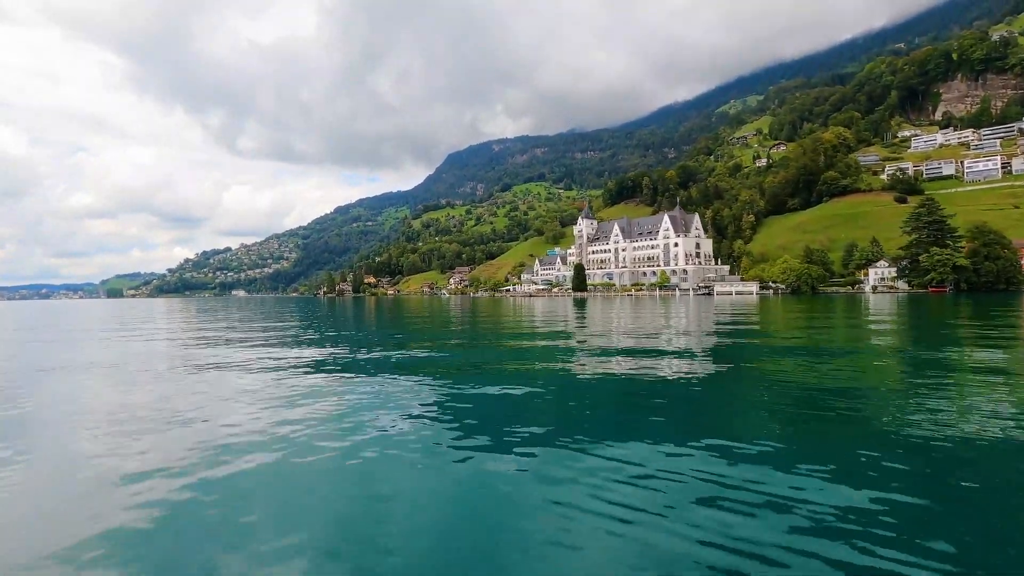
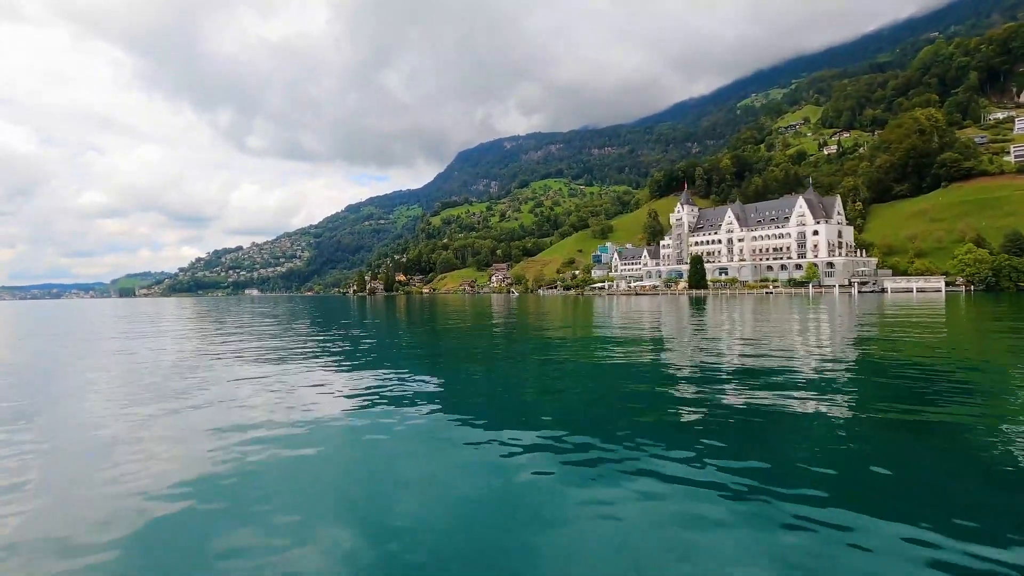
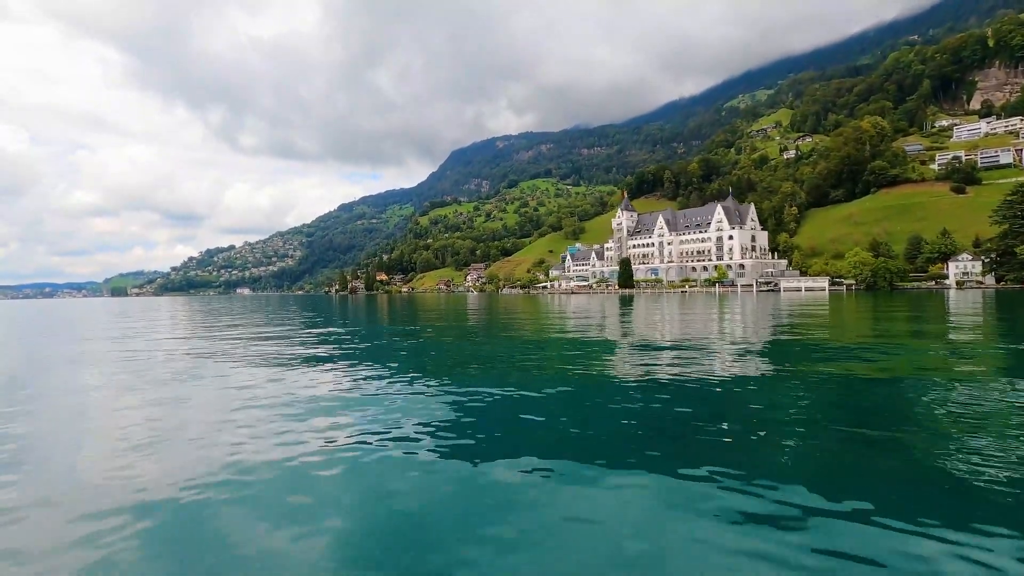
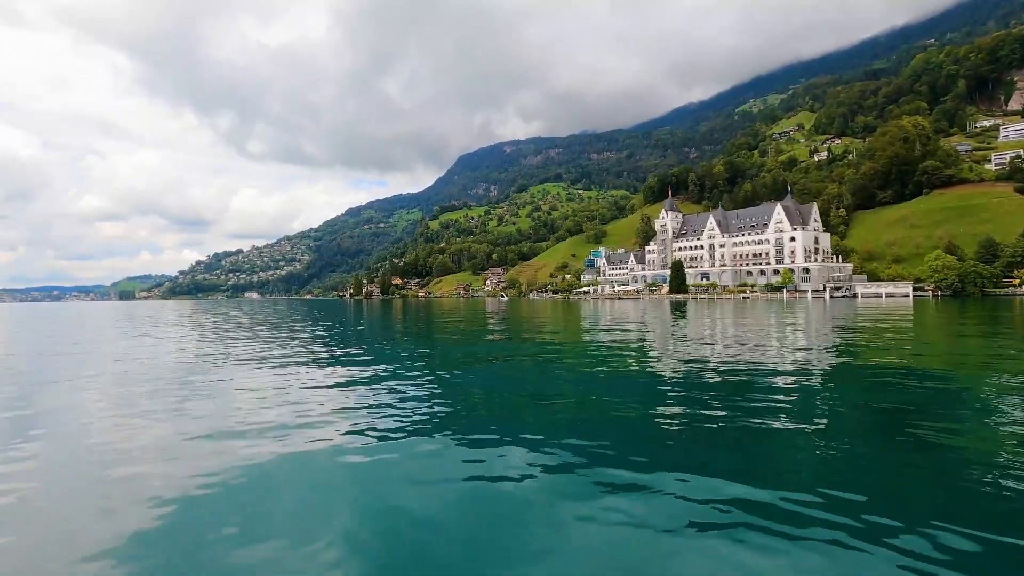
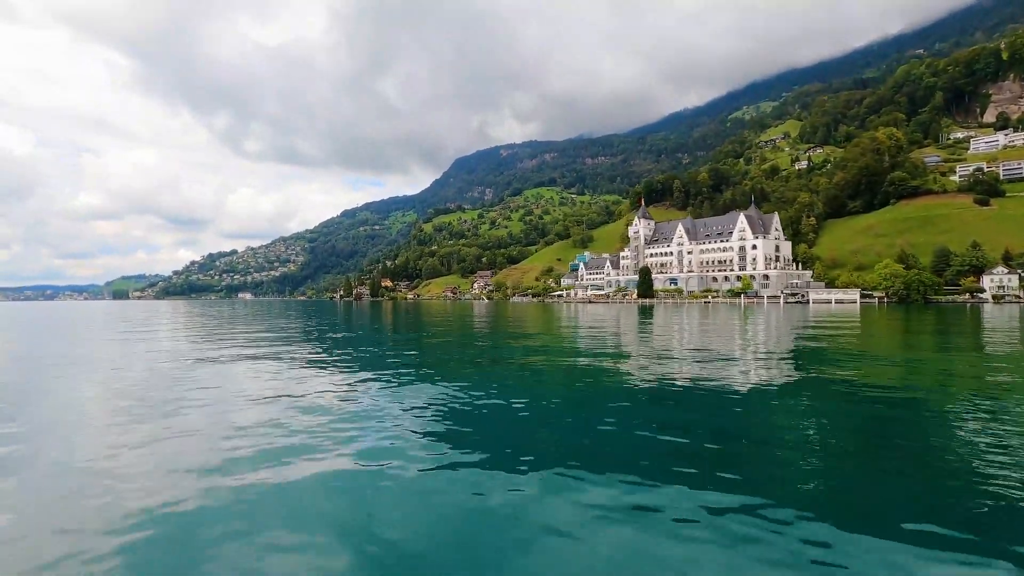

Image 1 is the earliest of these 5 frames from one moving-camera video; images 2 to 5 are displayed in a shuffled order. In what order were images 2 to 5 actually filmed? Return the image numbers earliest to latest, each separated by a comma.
3, 5, 4, 2
